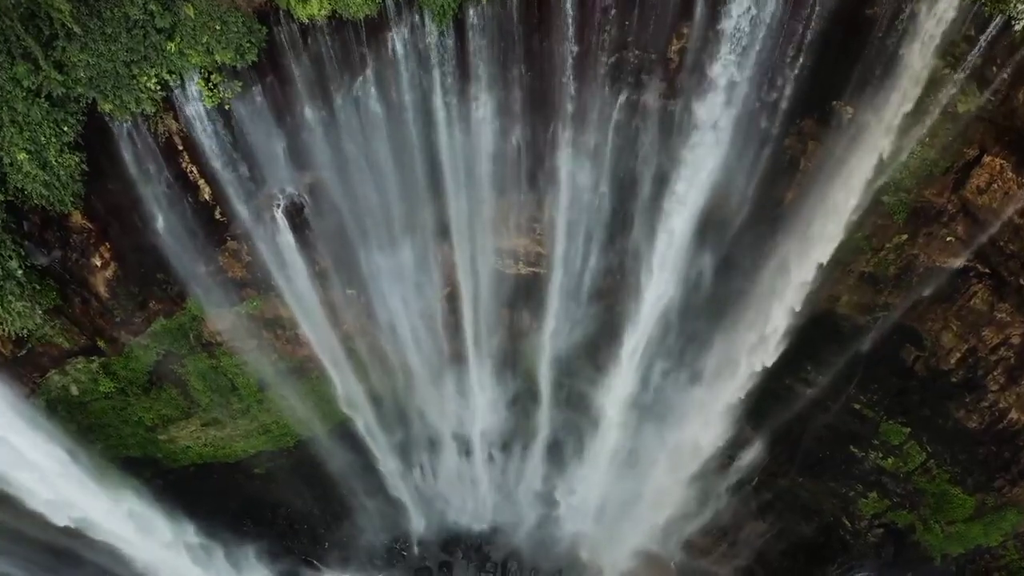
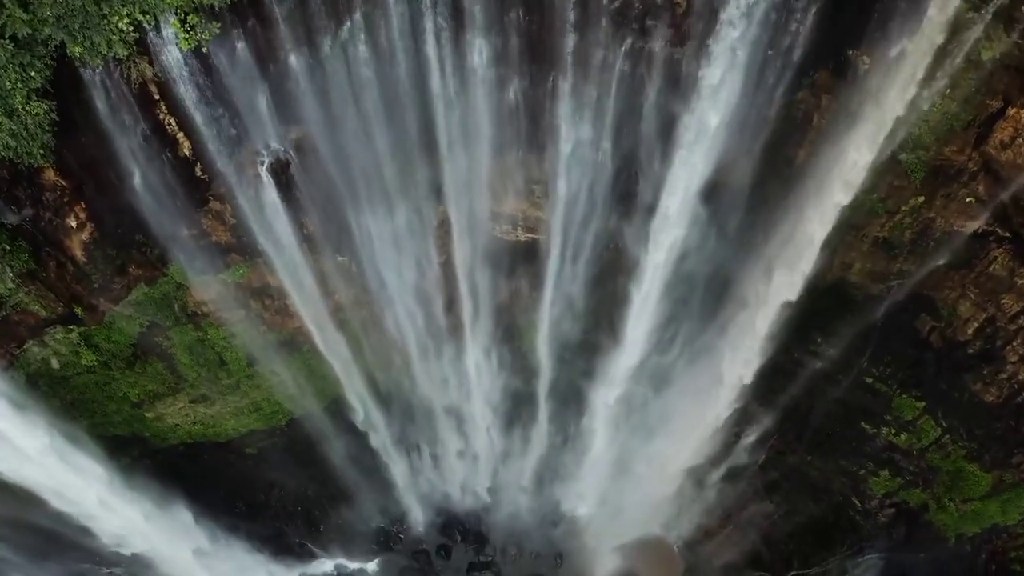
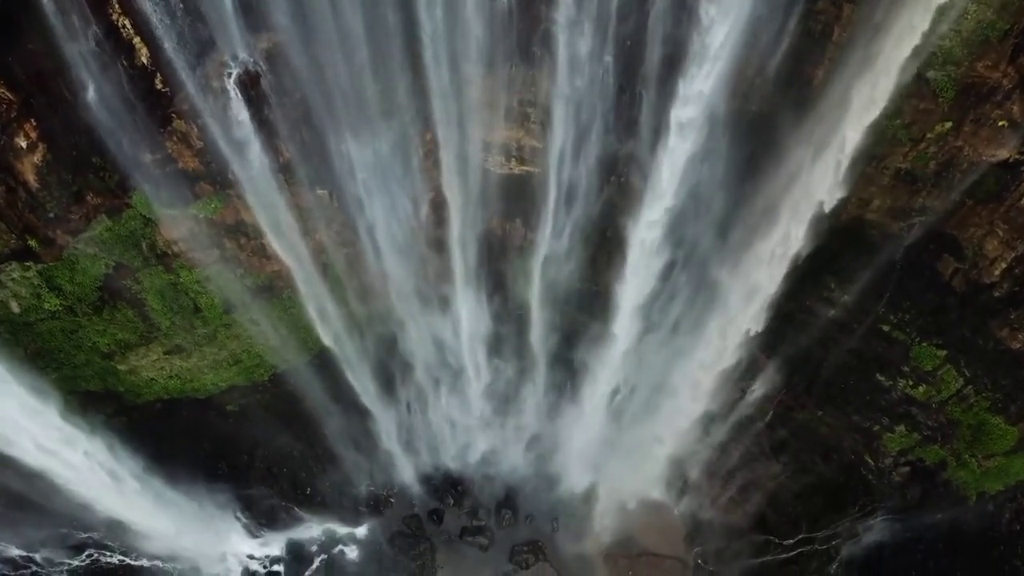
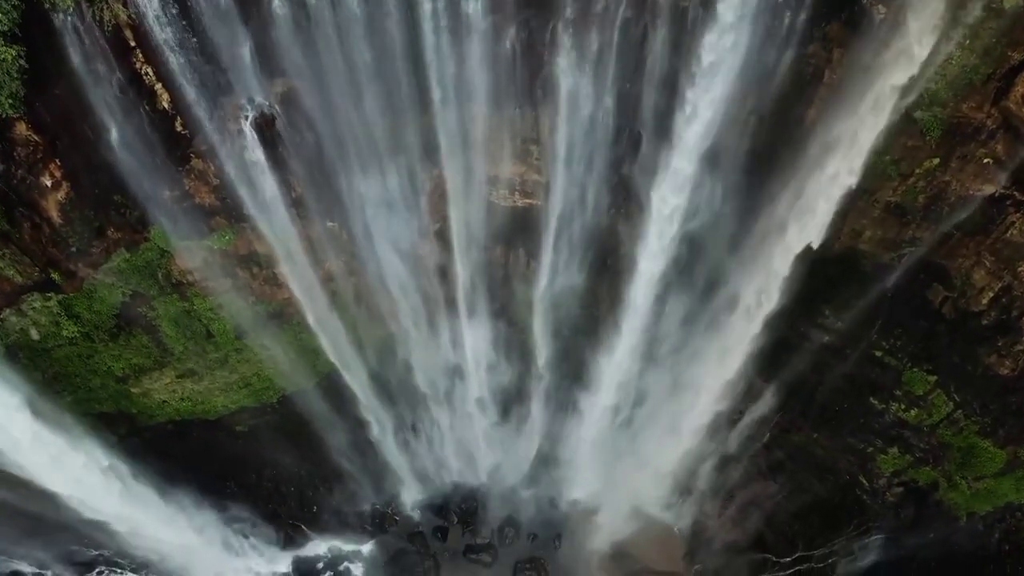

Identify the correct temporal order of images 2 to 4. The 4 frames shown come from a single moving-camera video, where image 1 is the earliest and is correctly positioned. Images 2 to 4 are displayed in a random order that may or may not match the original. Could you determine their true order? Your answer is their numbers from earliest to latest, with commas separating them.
2, 4, 3
